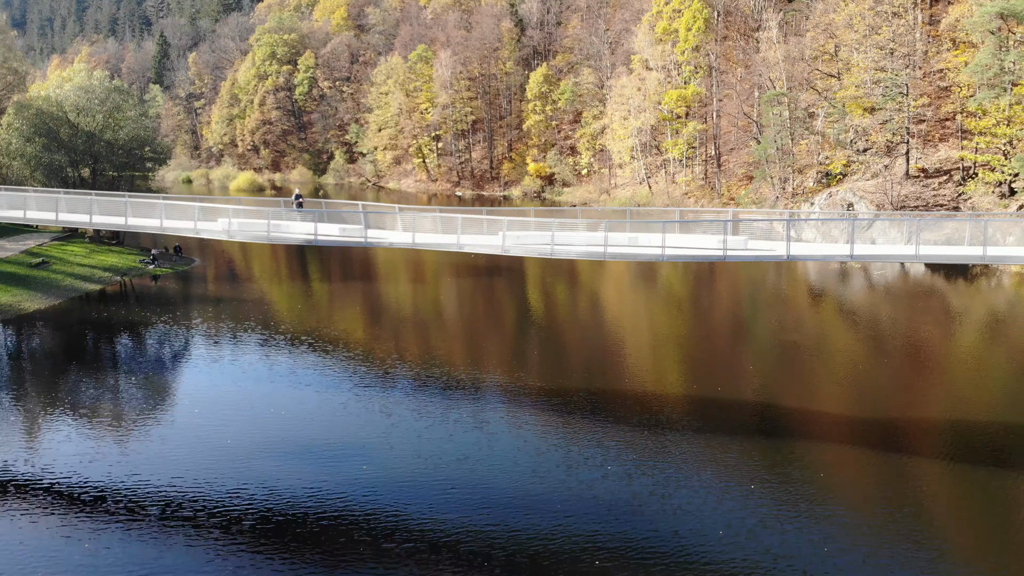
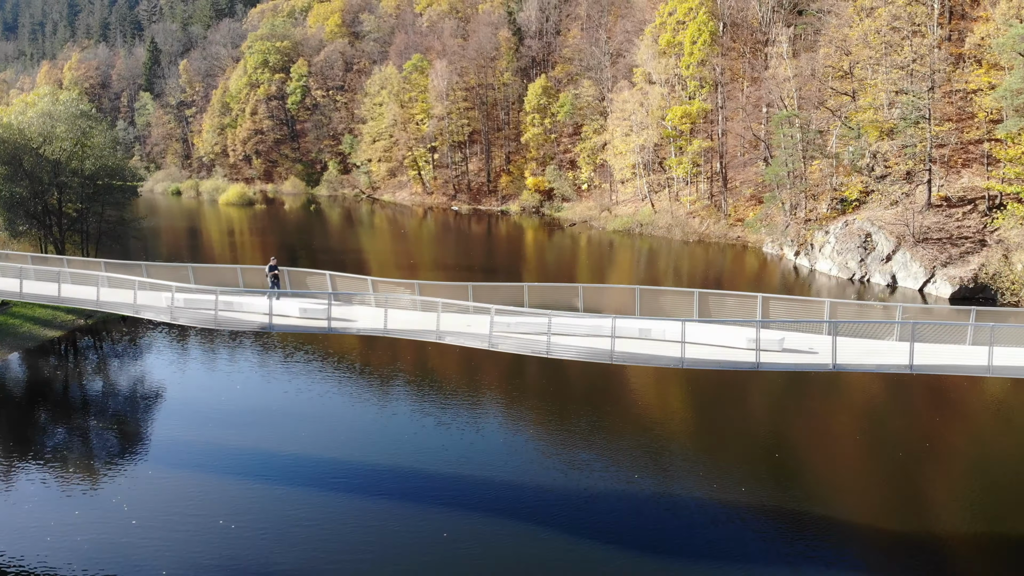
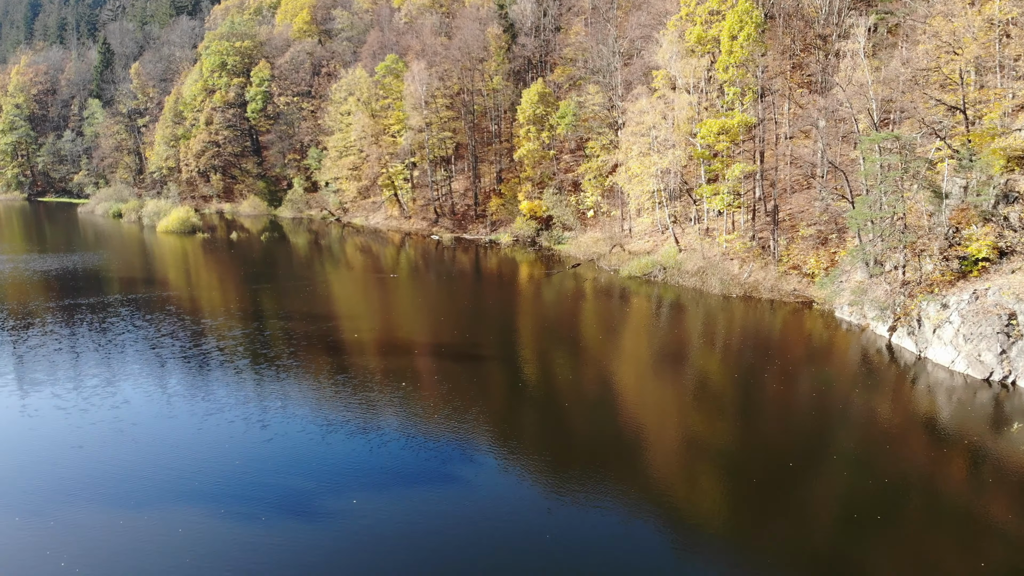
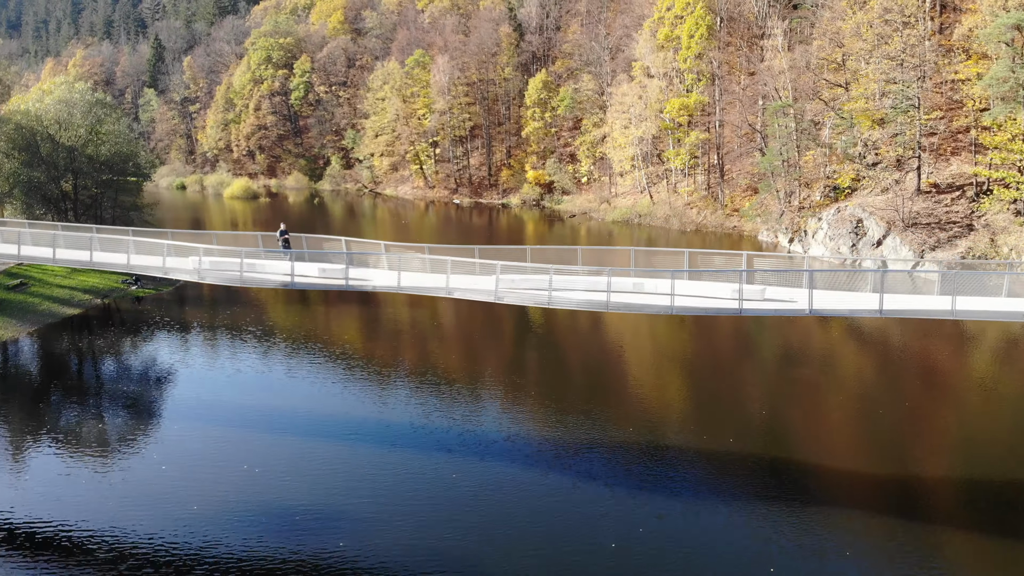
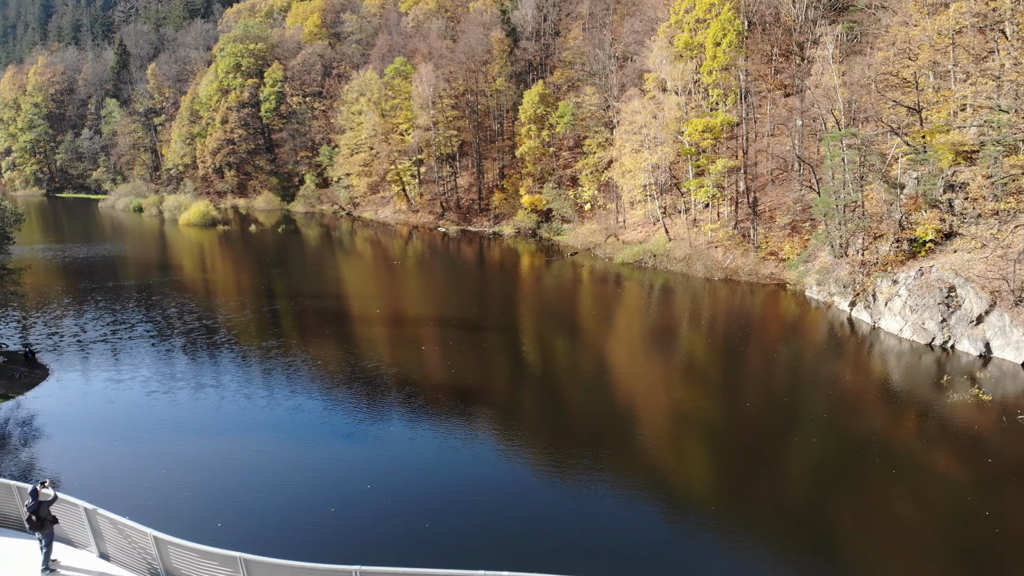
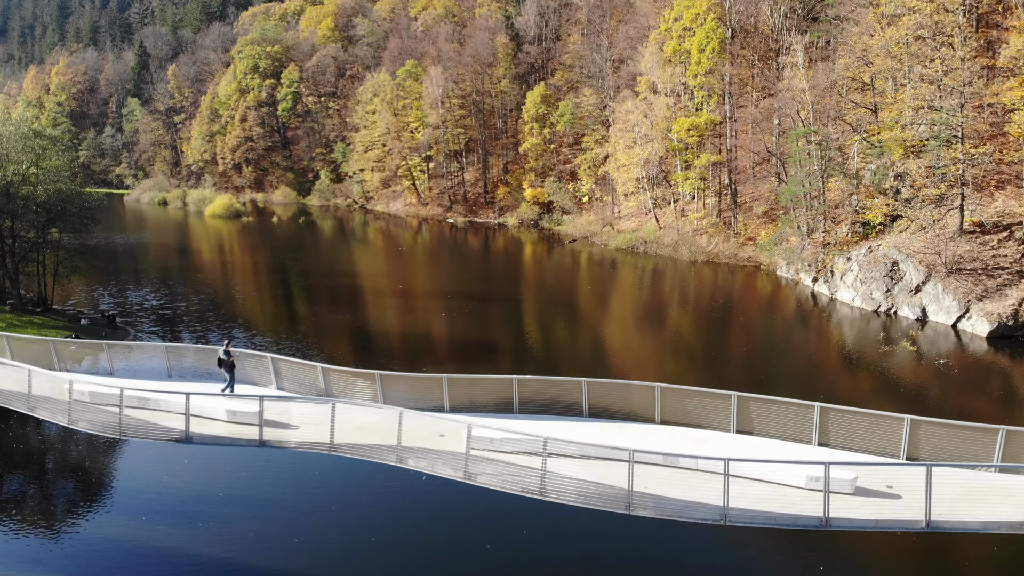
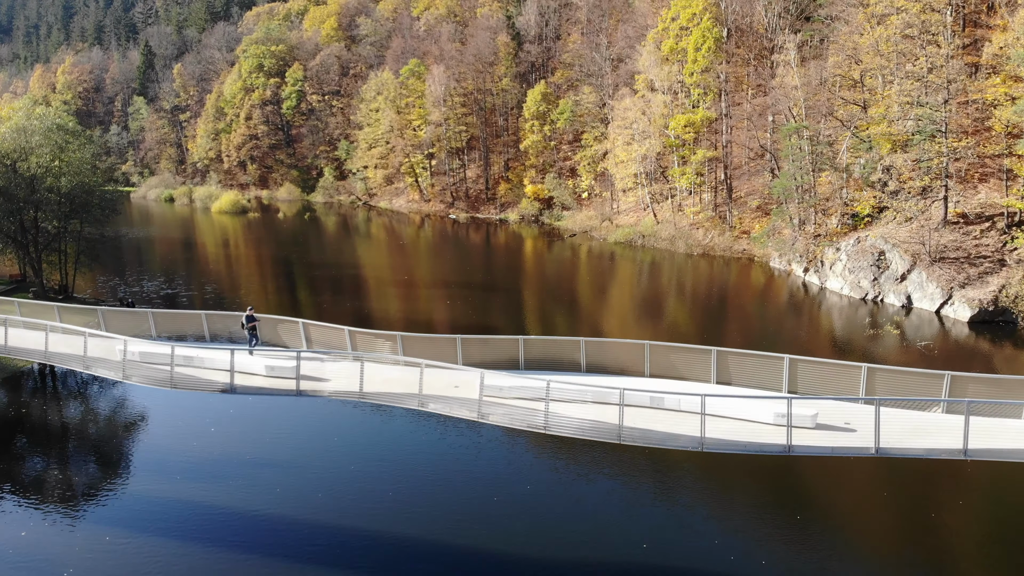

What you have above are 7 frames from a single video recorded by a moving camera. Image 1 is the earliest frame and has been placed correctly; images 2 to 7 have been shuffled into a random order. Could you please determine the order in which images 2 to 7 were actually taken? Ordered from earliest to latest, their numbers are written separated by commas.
4, 2, 7, 6, 5, 3
